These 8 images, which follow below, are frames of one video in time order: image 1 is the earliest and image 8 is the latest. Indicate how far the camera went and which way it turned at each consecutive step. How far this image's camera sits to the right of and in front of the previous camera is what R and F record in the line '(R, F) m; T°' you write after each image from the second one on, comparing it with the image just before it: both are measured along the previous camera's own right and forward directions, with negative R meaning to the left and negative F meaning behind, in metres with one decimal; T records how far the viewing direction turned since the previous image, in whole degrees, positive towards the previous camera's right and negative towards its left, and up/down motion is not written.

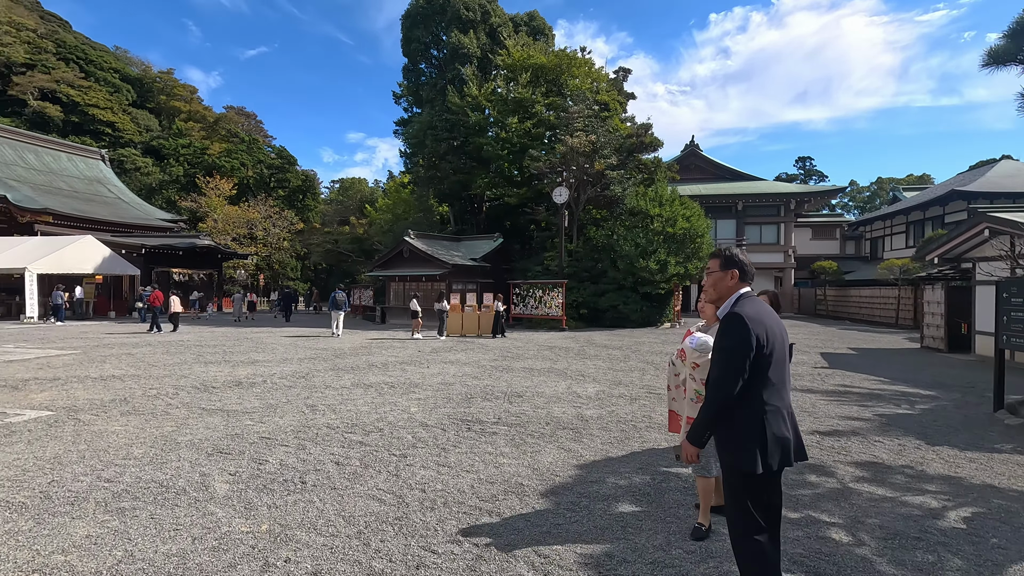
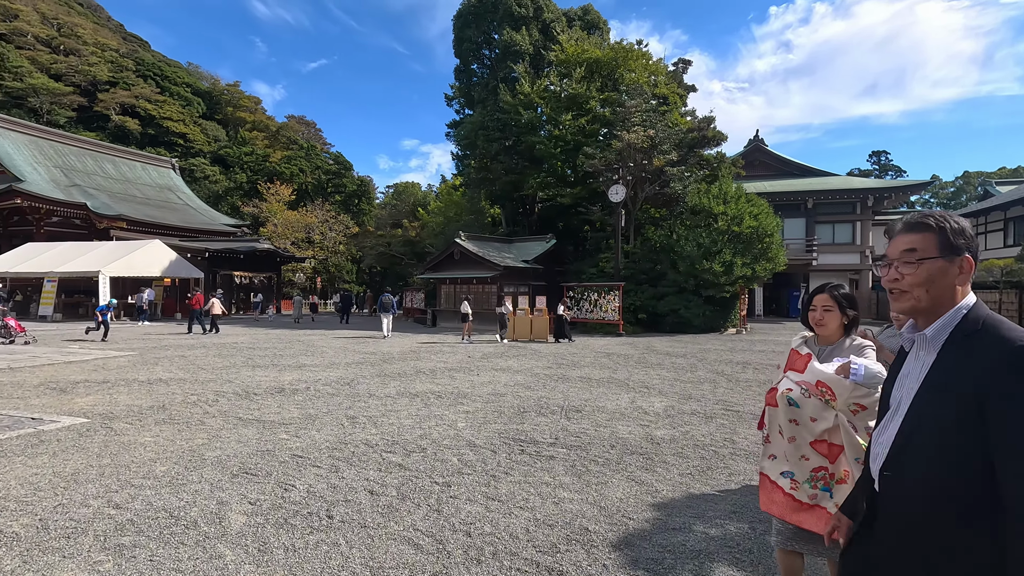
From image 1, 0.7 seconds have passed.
(-0.1, +0.6) m; -5°
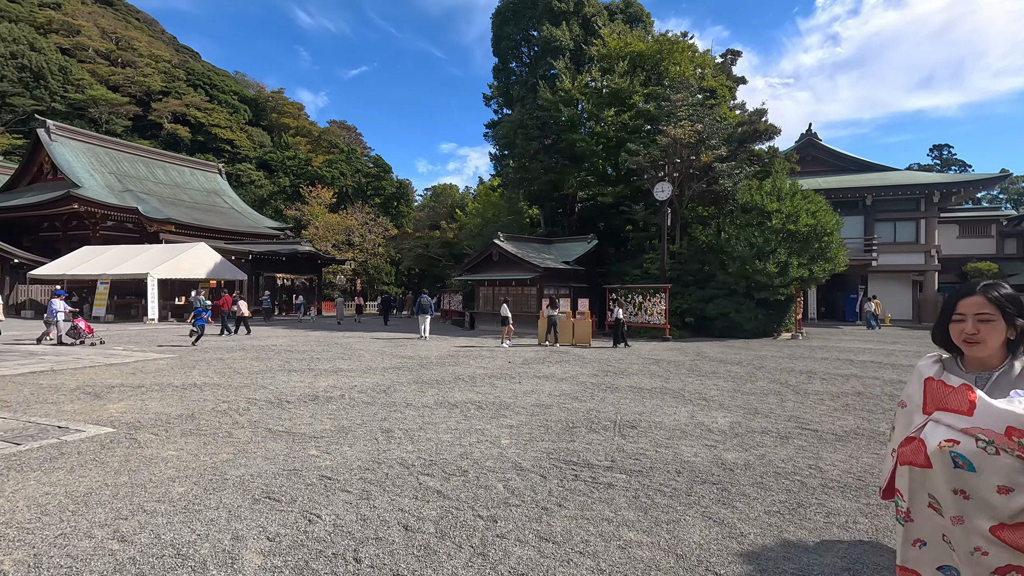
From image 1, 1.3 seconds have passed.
(-0.1, +0.5) m; -4°
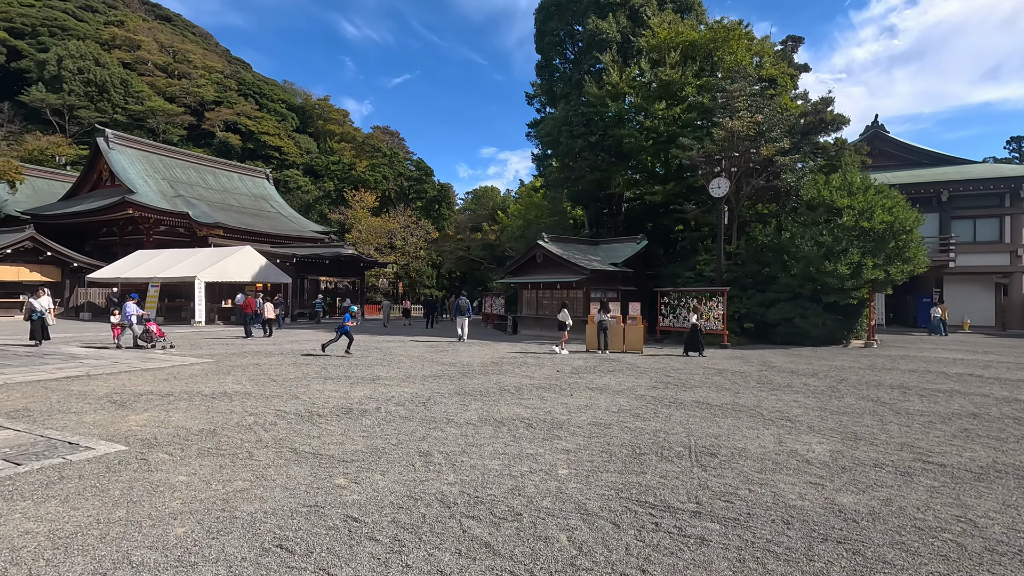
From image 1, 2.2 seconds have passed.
(-0.1, +0.7) m; -4°
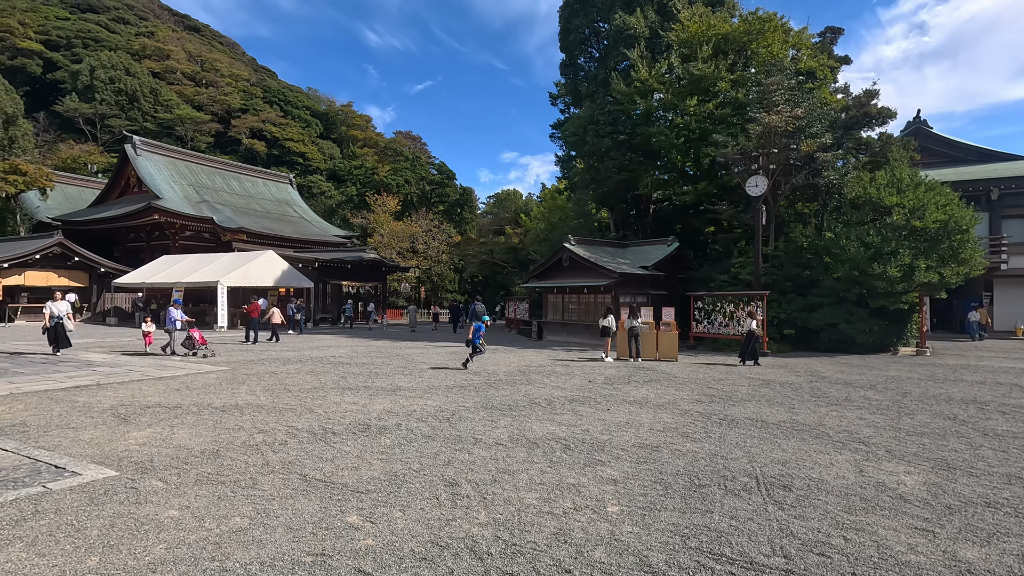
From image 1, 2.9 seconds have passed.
(-0.1, +0.6) m; -2°
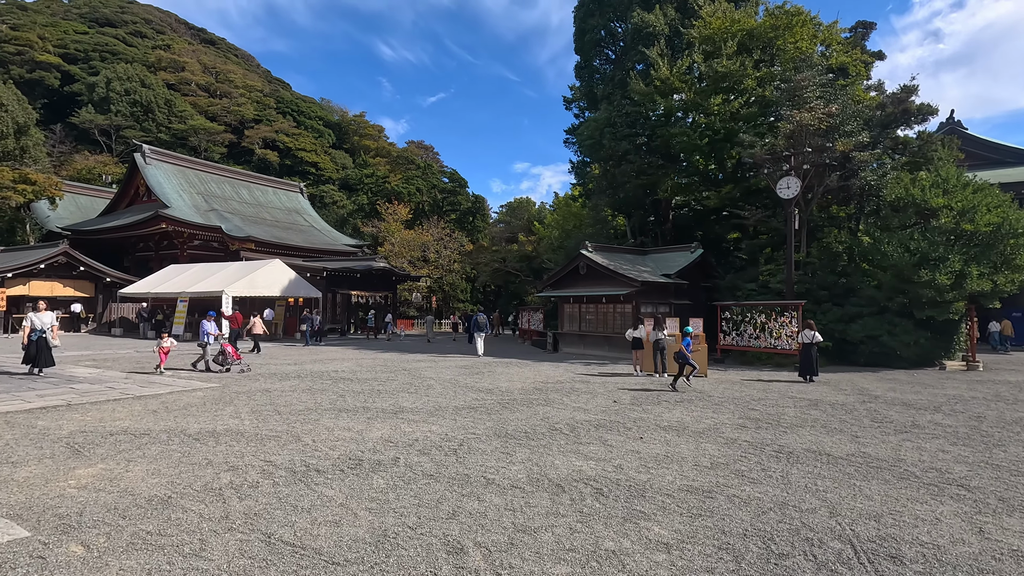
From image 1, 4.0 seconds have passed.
(-0.1, +0.9) m; -1°
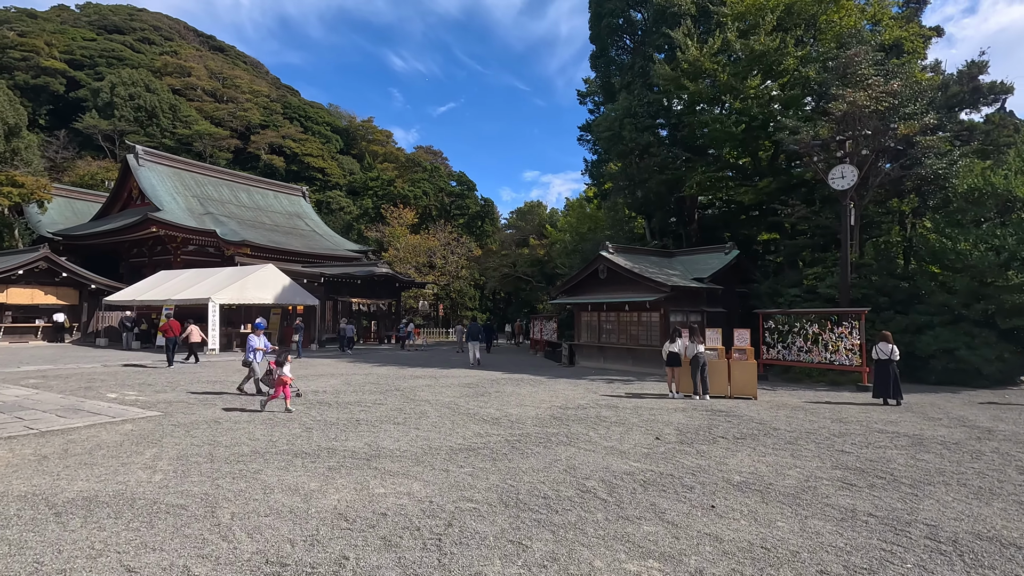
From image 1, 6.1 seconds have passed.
(0.0, +1.7) m; -1°
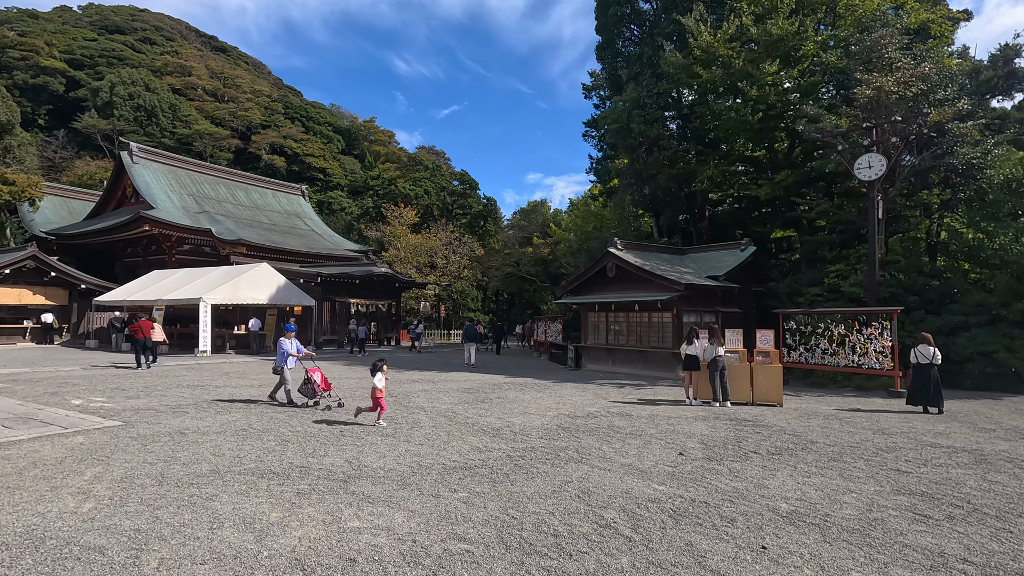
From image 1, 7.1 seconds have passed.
(0.0, +0.8) m; 0°
